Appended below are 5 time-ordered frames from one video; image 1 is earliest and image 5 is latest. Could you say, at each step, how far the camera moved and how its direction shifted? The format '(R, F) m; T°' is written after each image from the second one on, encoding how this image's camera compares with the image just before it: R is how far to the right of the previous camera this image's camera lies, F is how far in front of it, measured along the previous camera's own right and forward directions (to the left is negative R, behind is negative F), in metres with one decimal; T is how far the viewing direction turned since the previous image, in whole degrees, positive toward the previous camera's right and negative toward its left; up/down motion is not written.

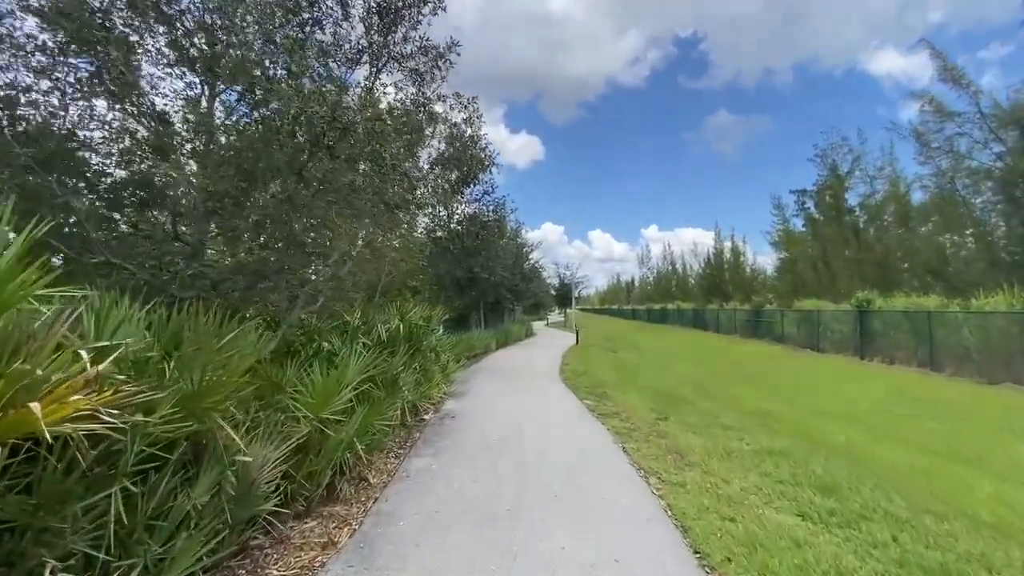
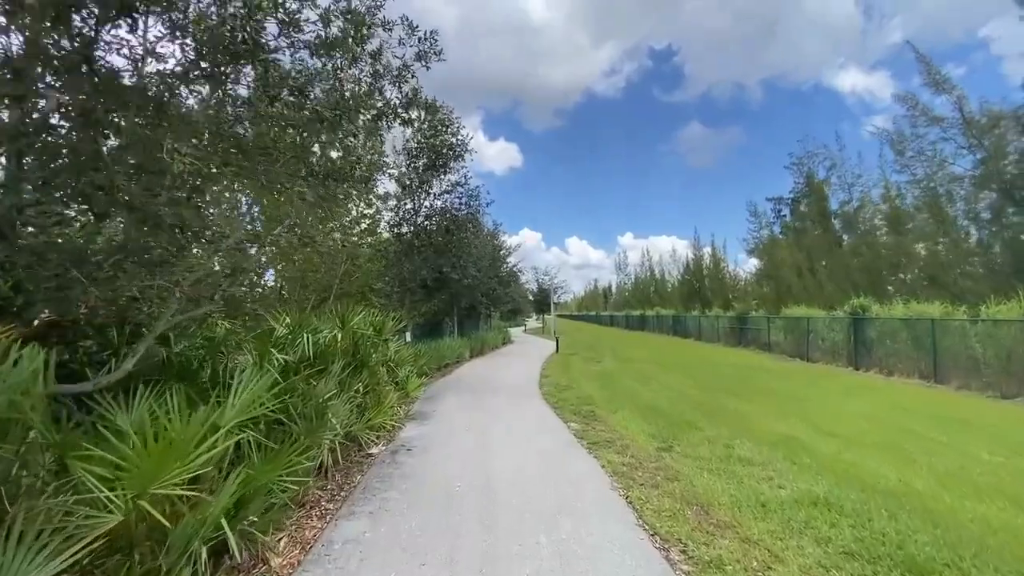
(+0.1, +1.6) m; +3°
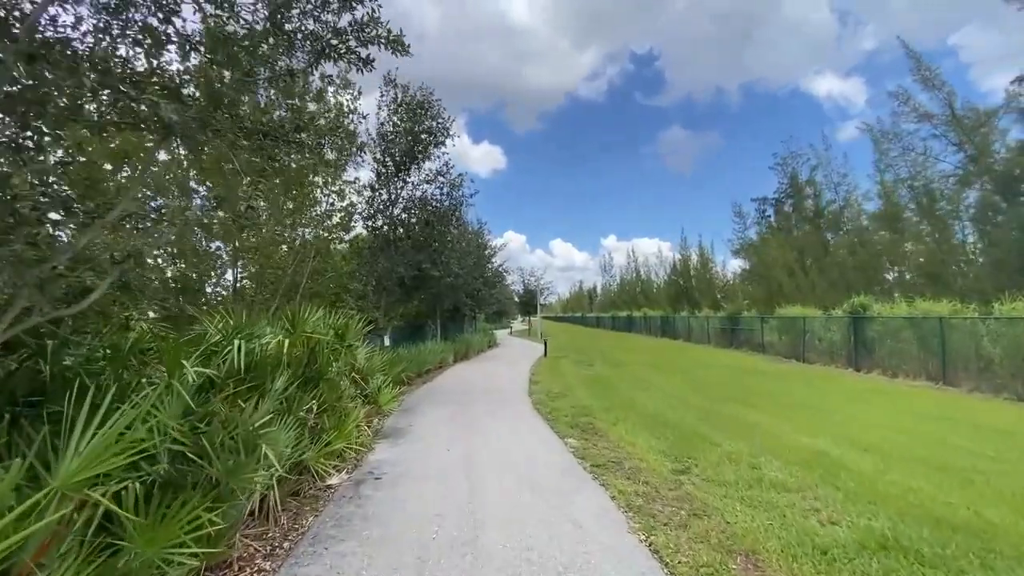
(-0.1, +1.1) m; +2°
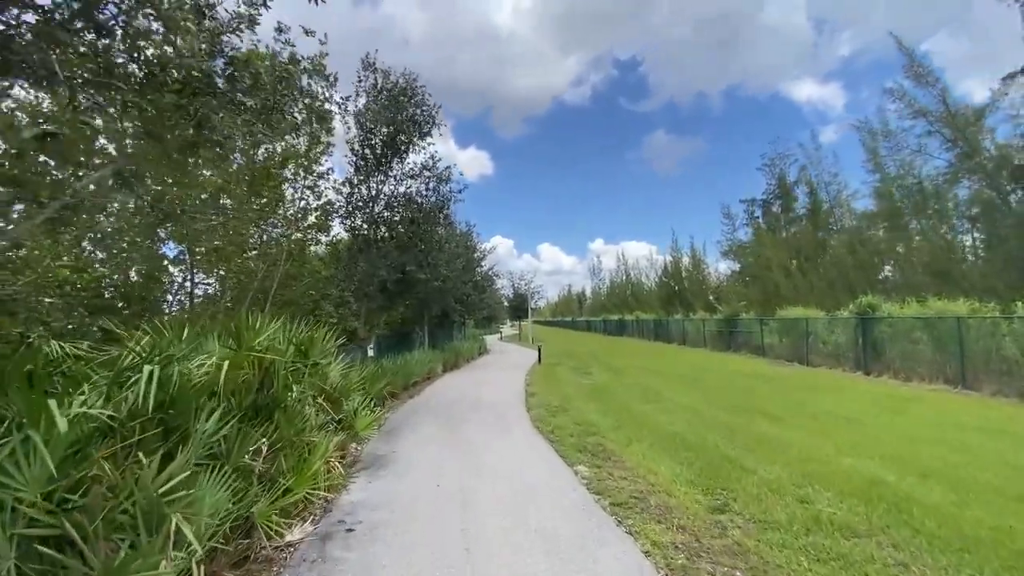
(-0.1, +1.1) m; +1°
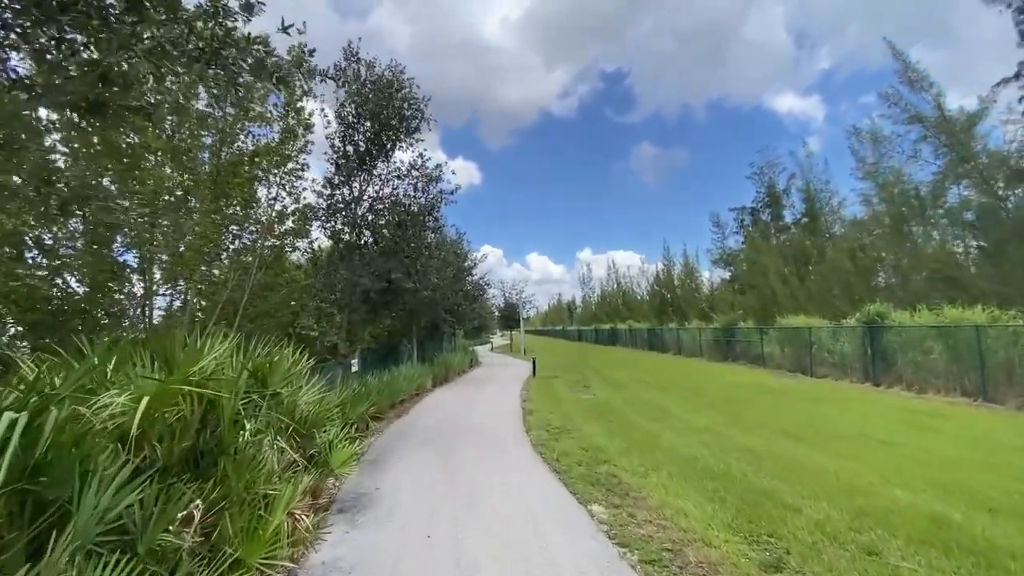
(-0.2, +0.9) m; +1°
